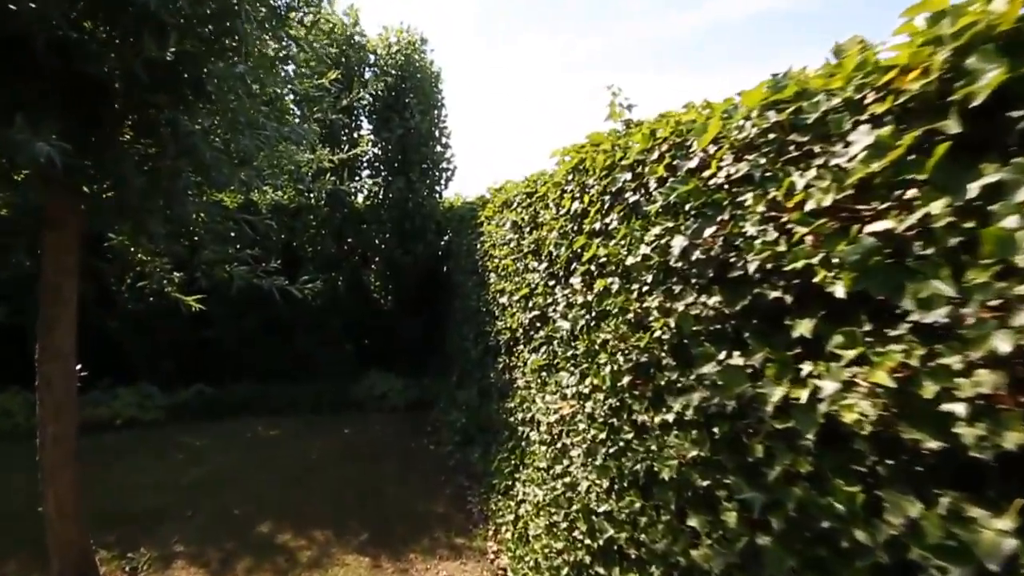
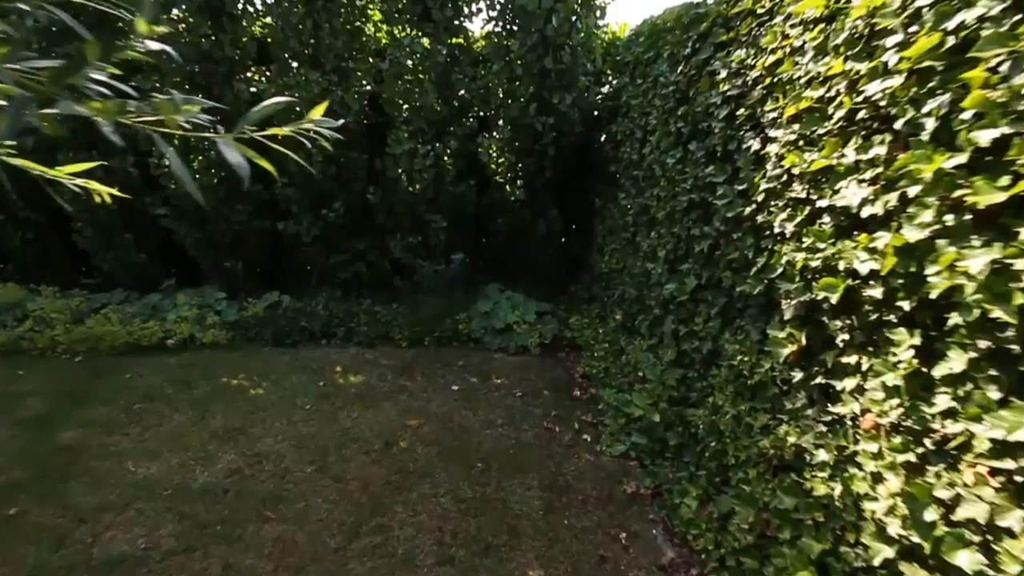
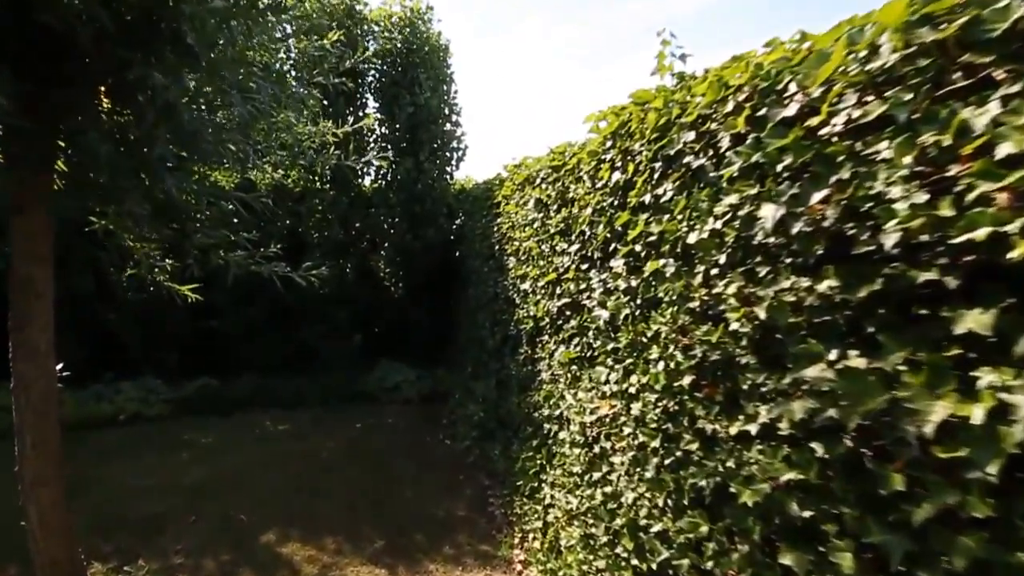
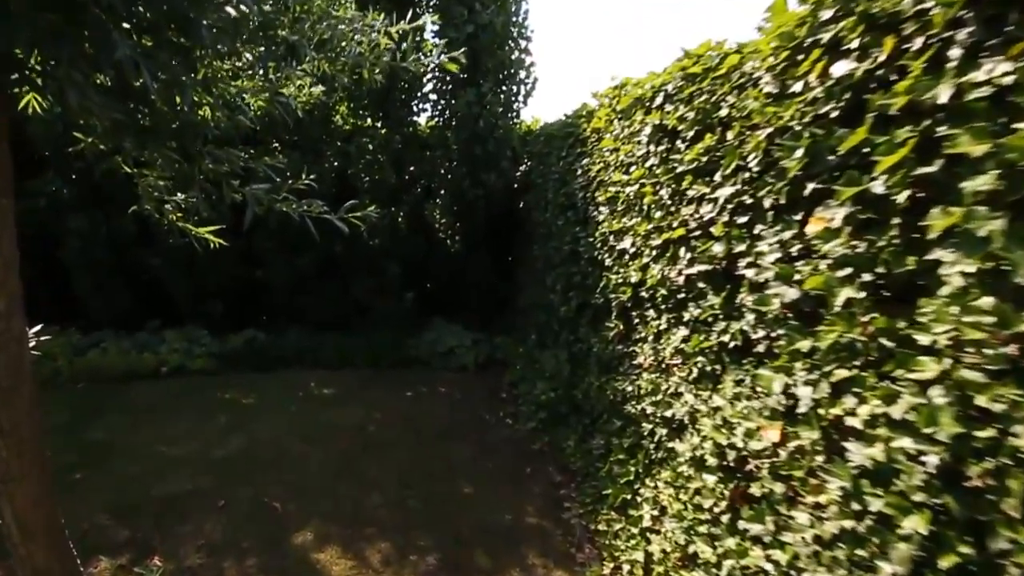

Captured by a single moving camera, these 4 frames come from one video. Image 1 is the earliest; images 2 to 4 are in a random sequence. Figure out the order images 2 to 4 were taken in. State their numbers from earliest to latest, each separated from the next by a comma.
3, 4, 2
